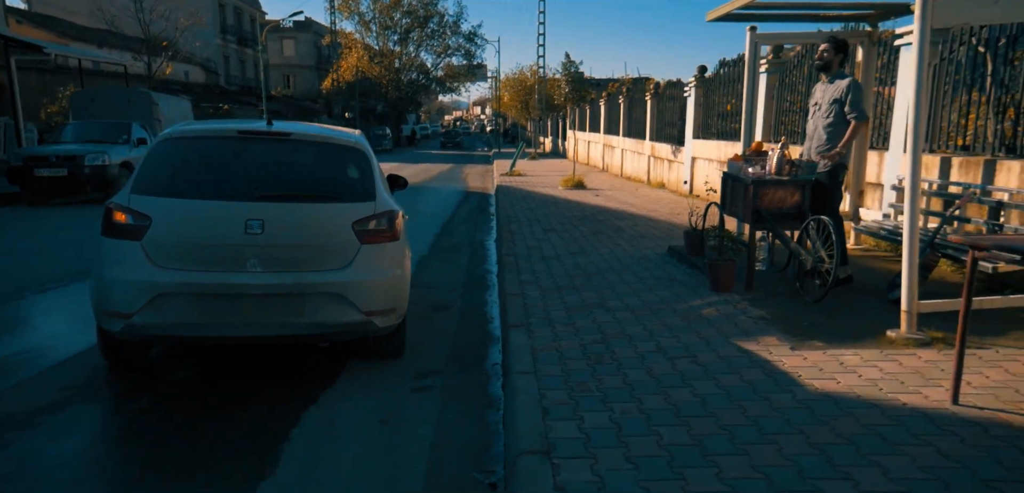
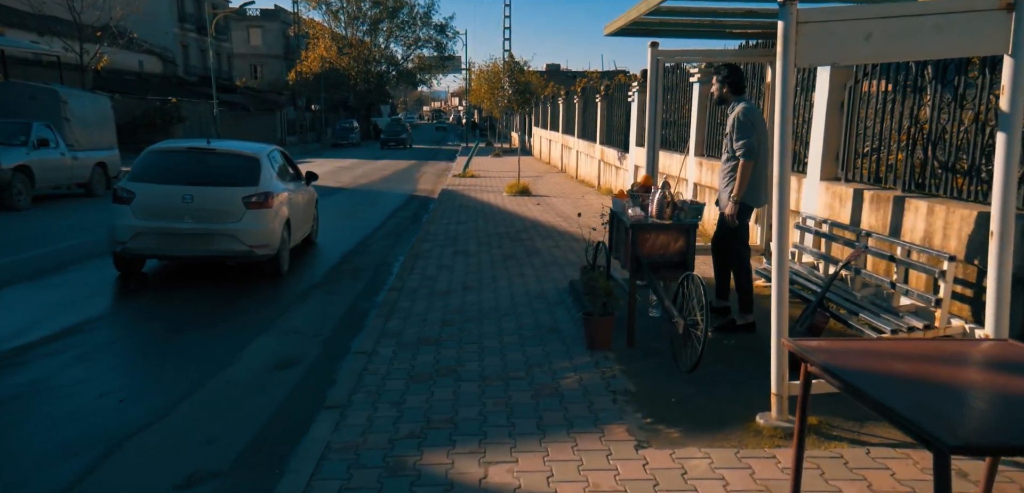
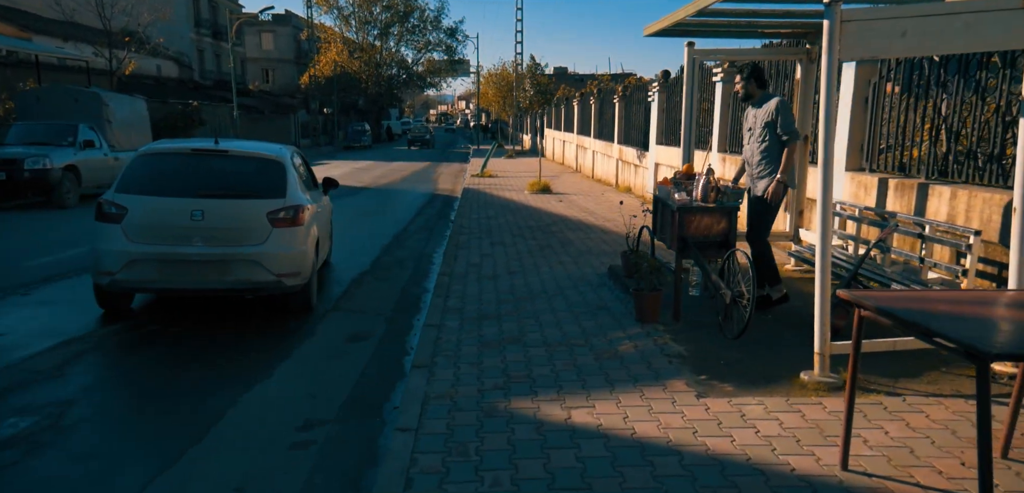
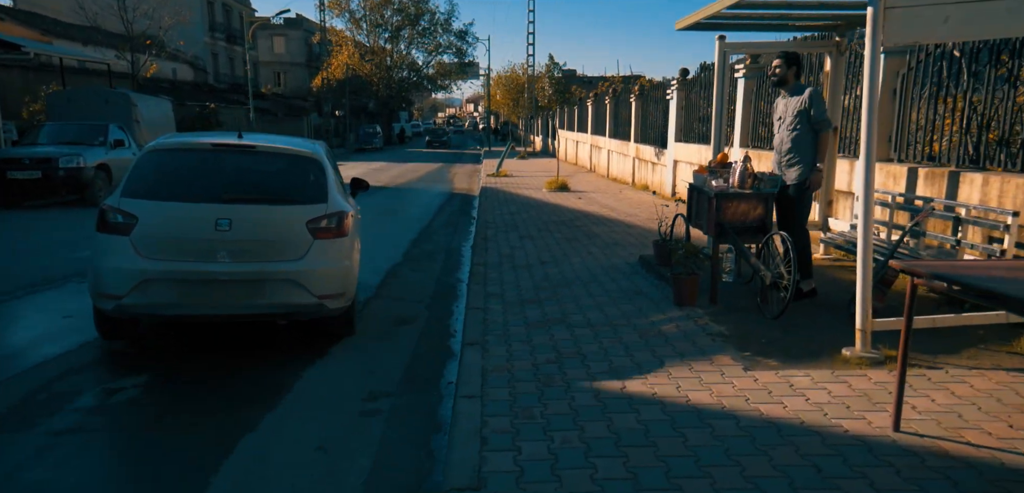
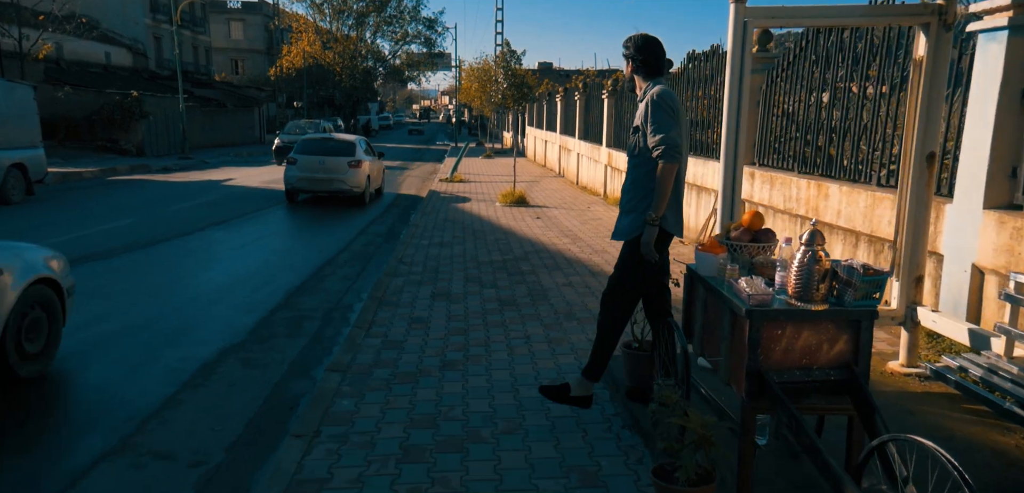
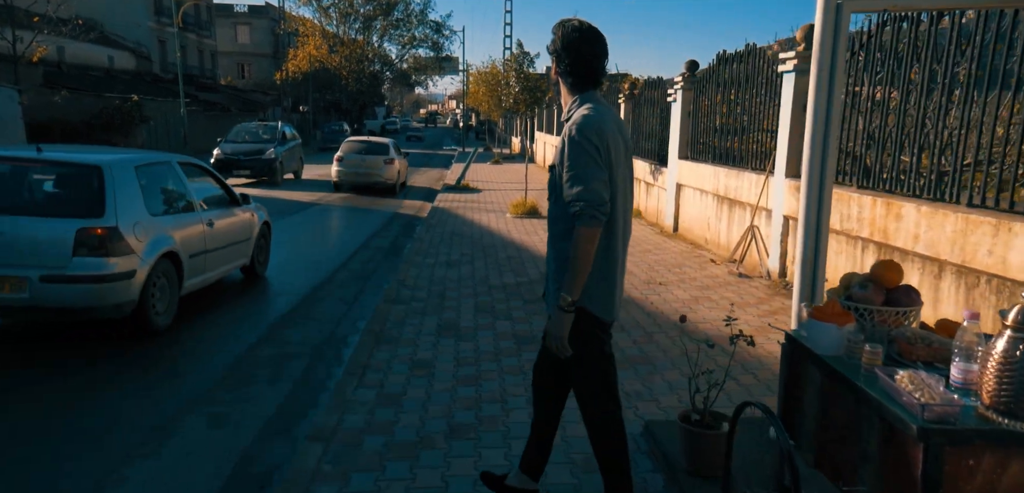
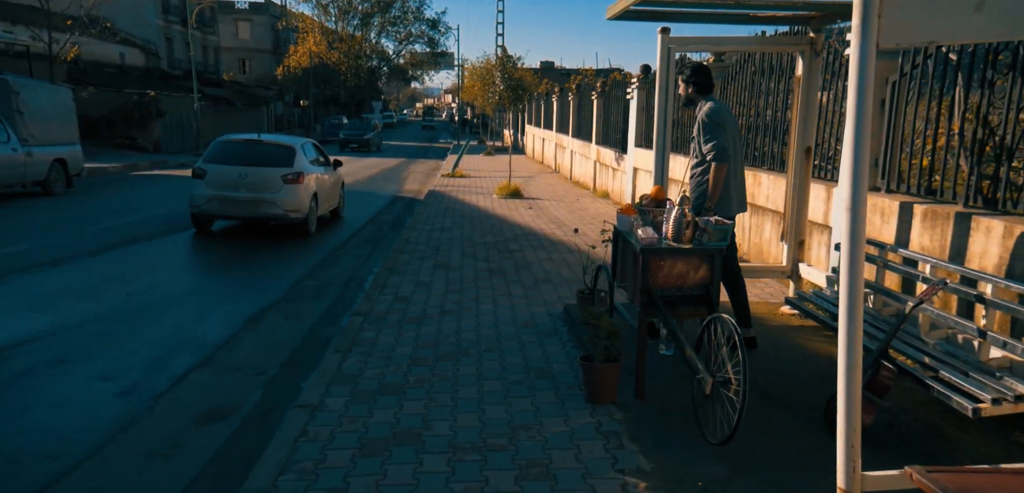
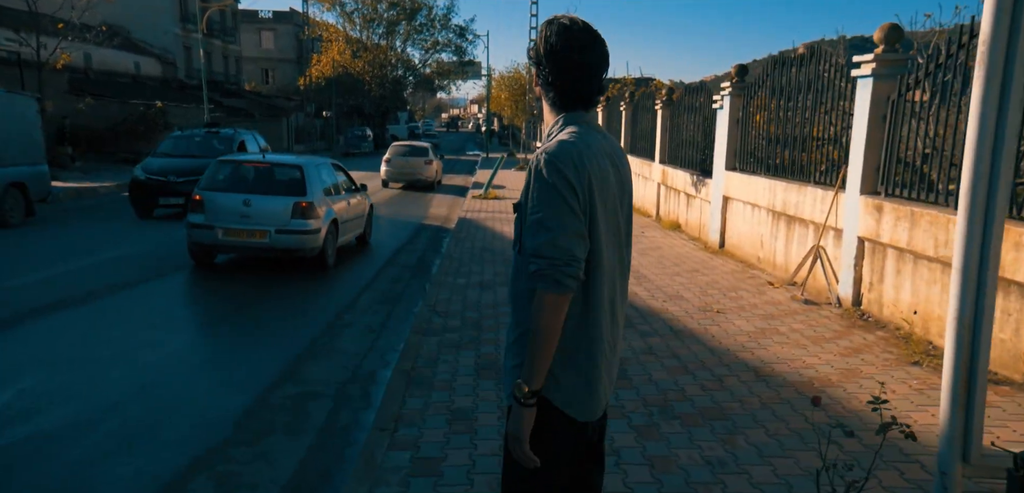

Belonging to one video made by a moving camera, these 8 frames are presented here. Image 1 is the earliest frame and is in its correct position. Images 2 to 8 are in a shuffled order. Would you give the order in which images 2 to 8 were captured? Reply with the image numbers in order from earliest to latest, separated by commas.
4, 3, 2, 7, 5, 6, 8
